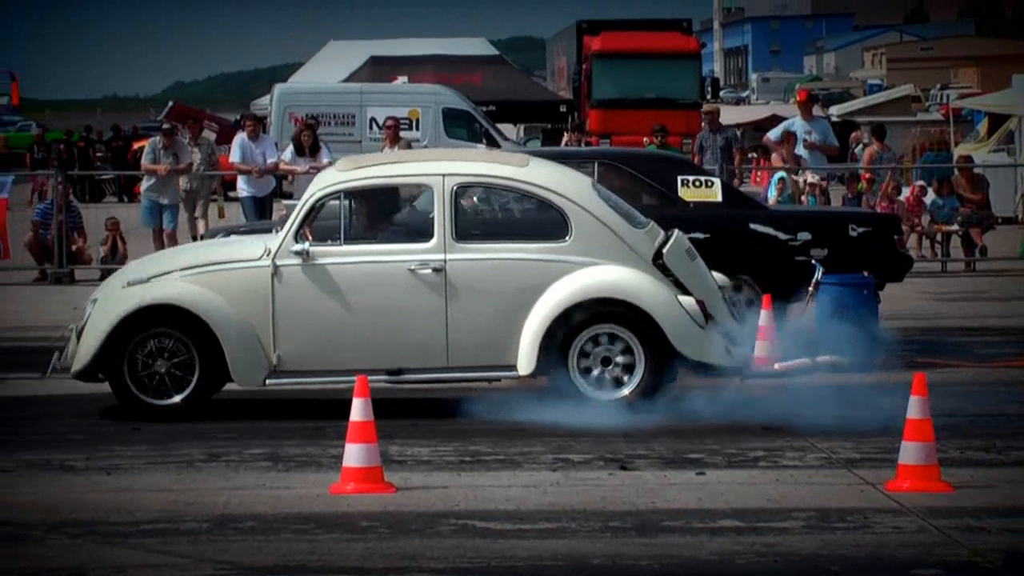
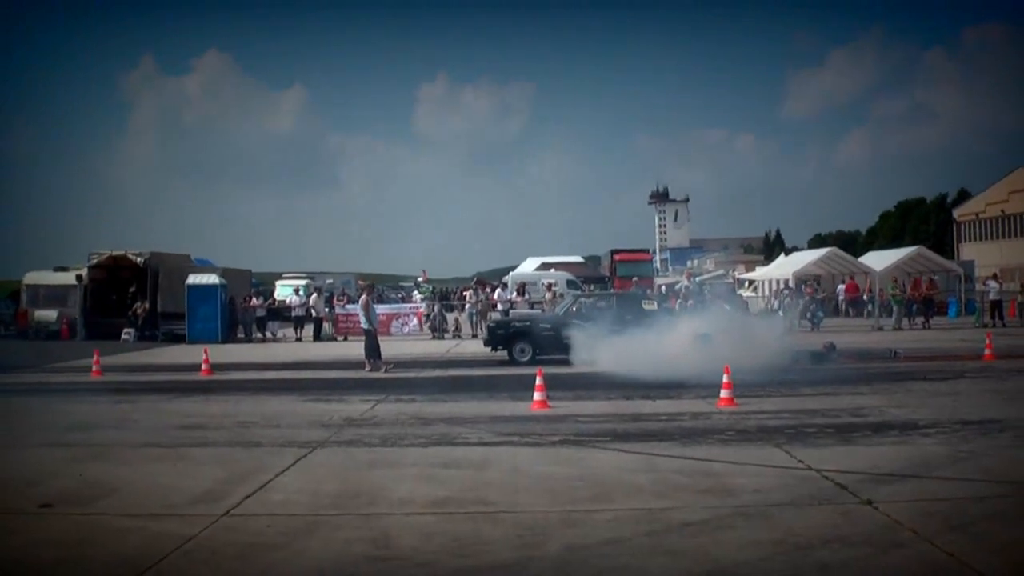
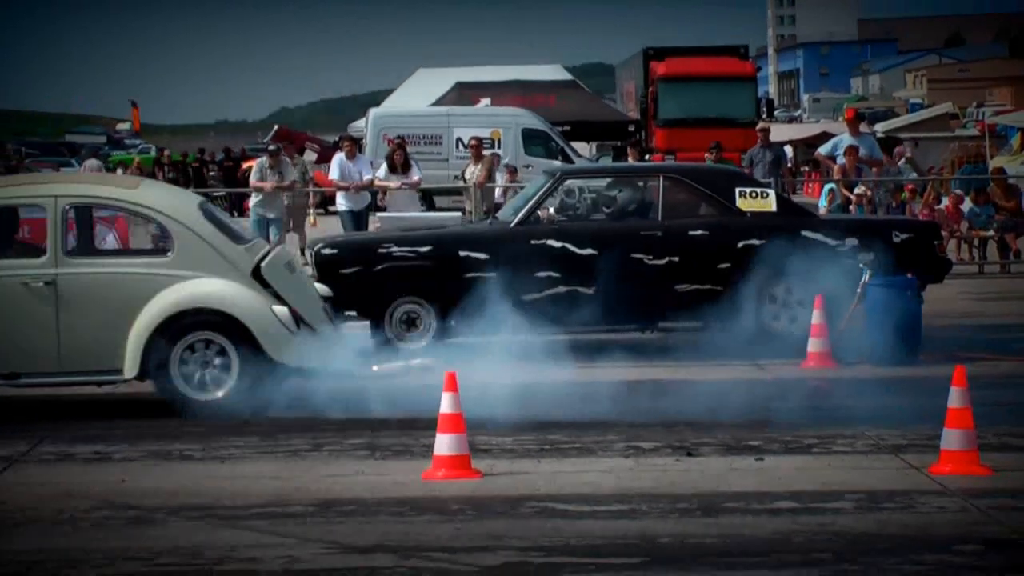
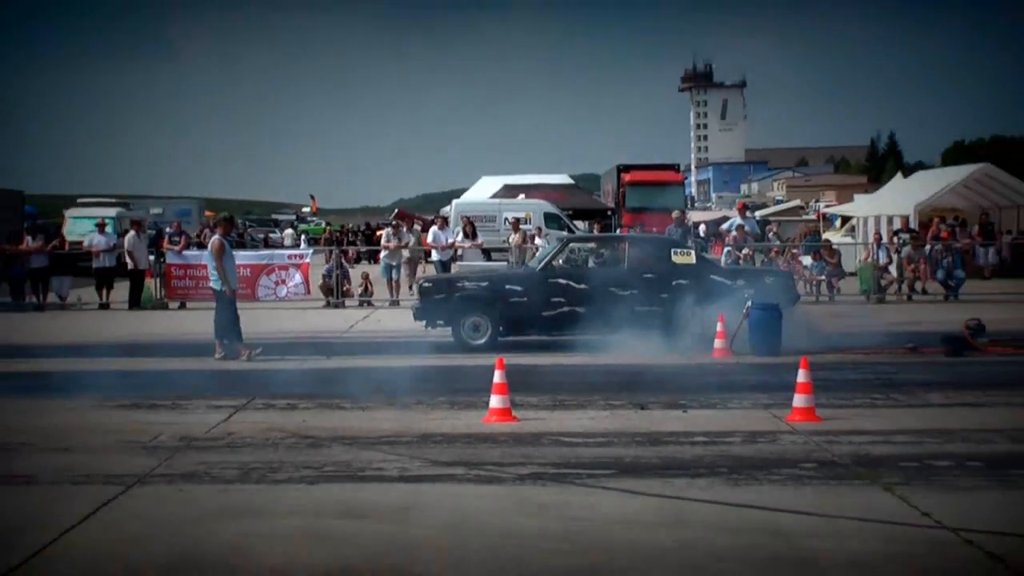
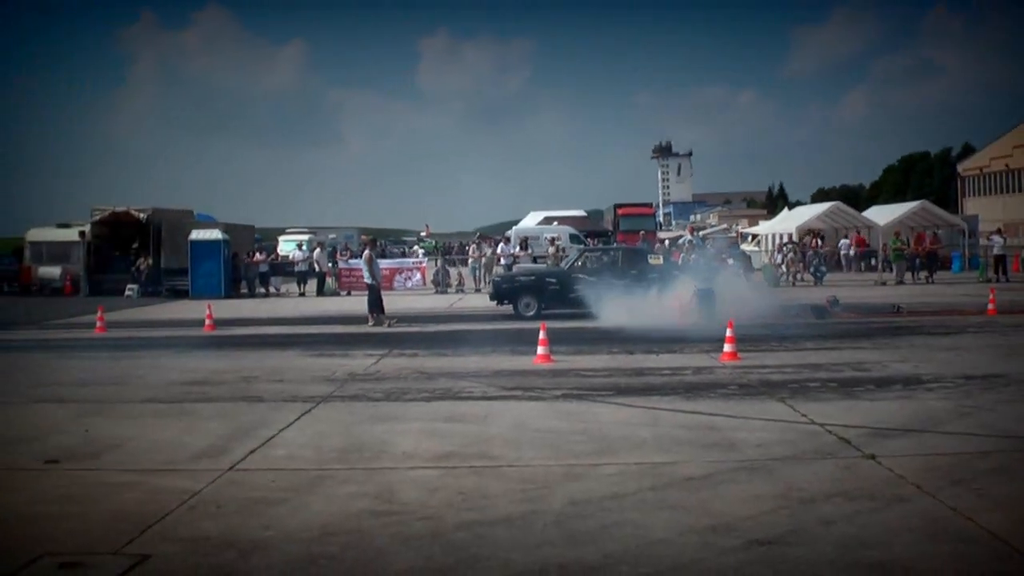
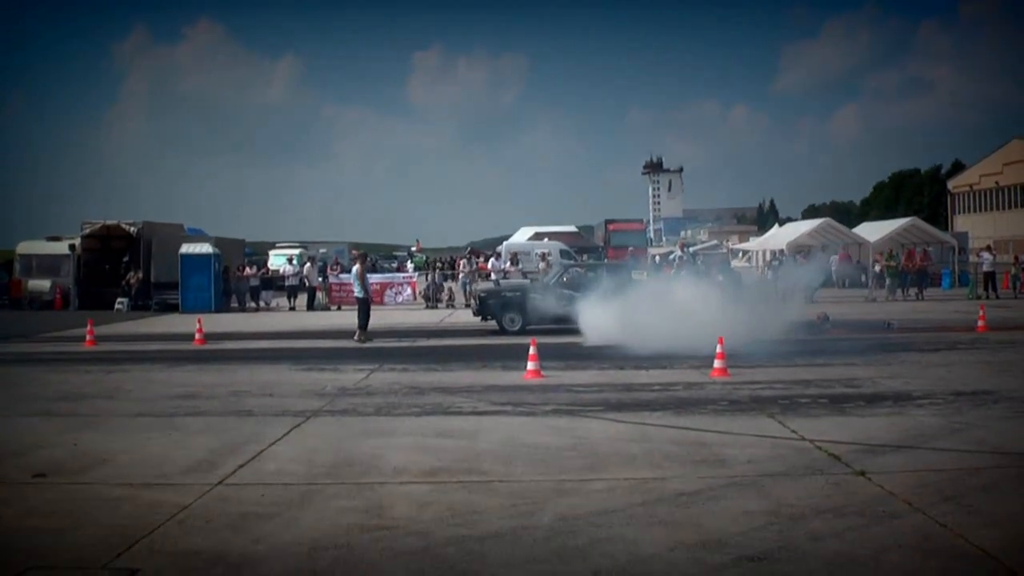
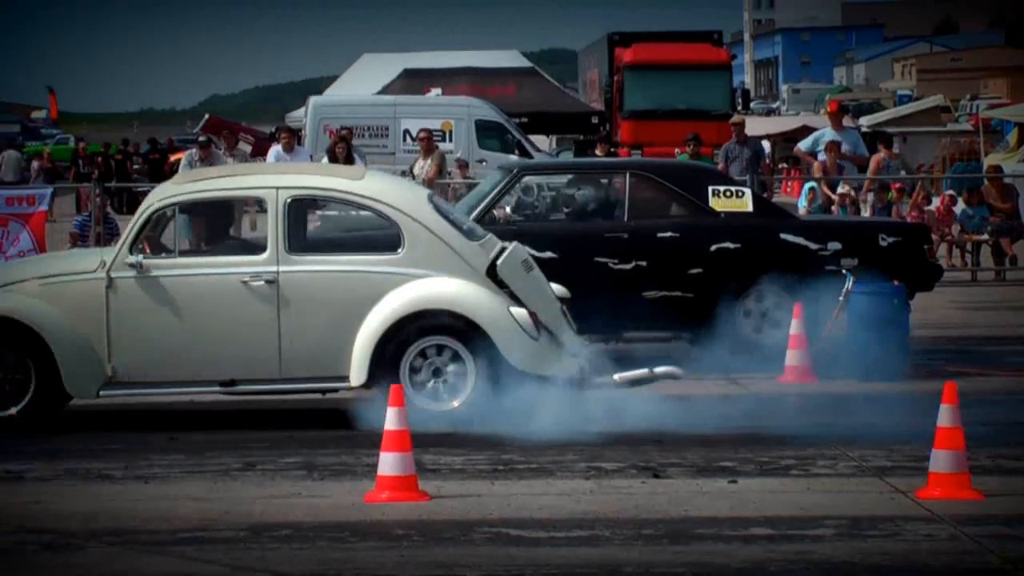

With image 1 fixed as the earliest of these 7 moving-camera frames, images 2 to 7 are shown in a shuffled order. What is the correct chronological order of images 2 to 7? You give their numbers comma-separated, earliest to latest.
7, 3, 4, 5, 2, 6
